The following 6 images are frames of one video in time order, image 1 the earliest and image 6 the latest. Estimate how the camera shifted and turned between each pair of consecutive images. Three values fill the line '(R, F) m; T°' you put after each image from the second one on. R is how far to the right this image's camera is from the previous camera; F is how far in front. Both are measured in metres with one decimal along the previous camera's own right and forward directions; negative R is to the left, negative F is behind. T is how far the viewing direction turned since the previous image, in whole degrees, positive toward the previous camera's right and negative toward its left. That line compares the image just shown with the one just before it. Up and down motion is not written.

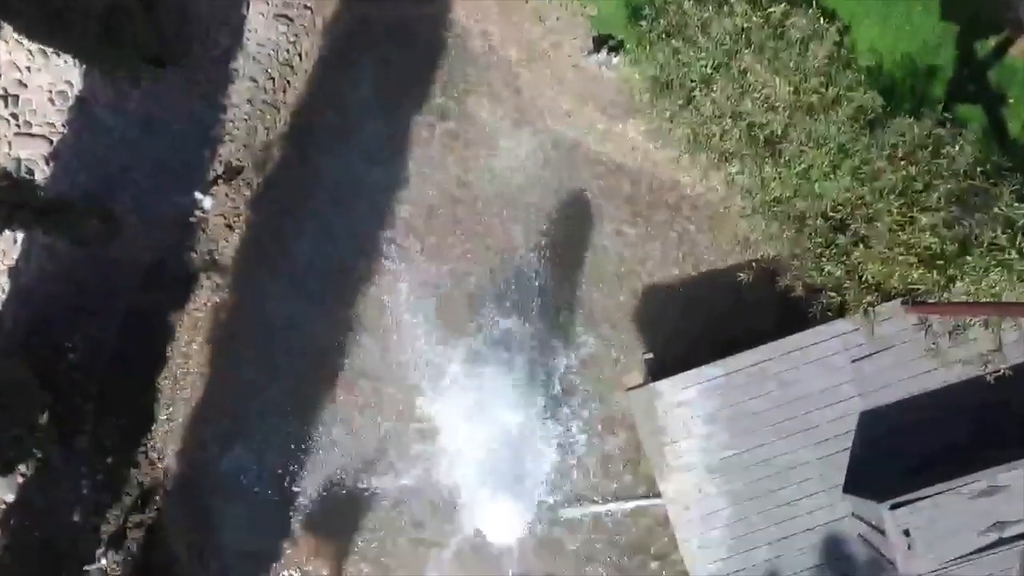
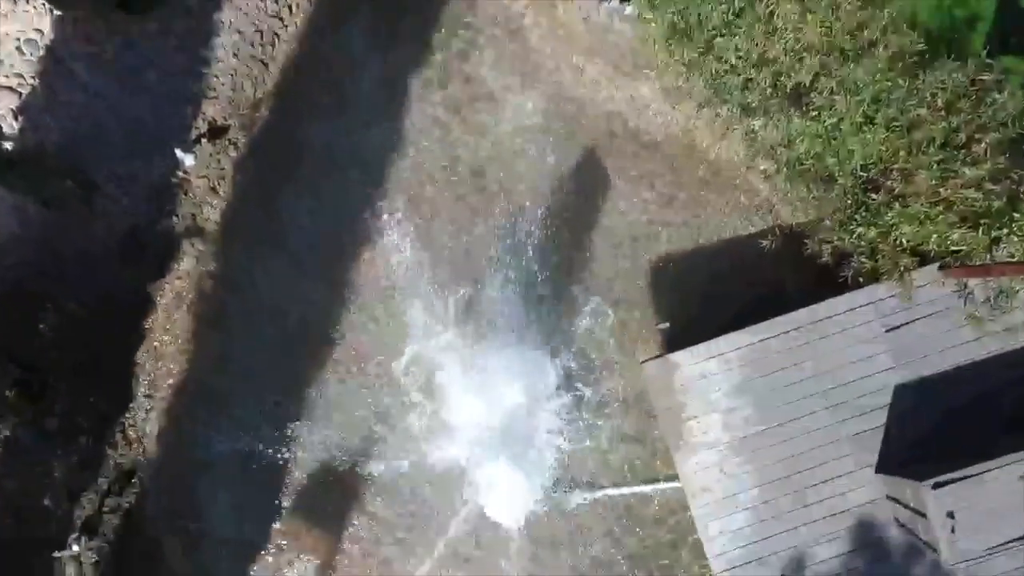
(0.0, +0.4) m; 0°
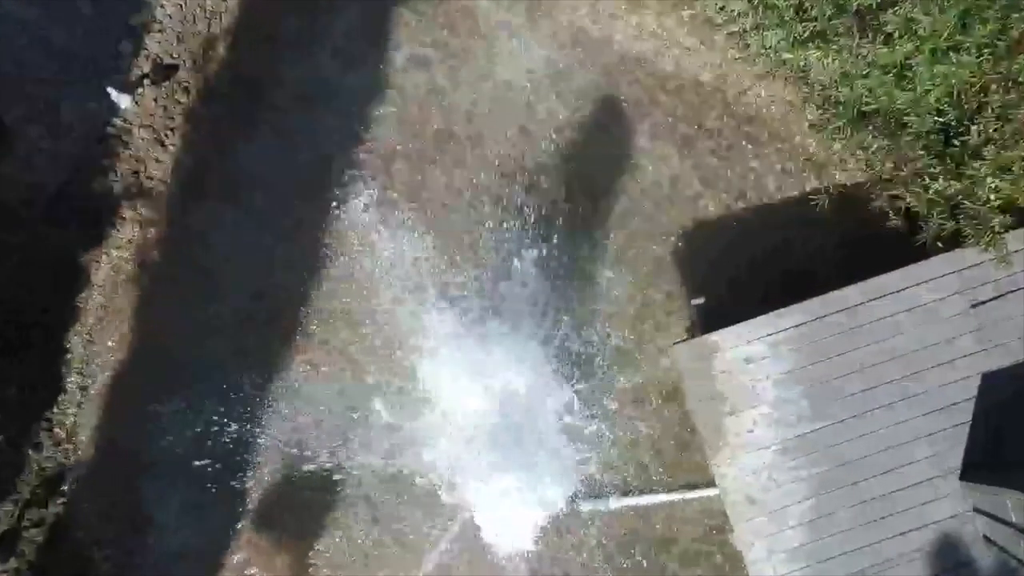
(0.0, +0.8) m; 0°
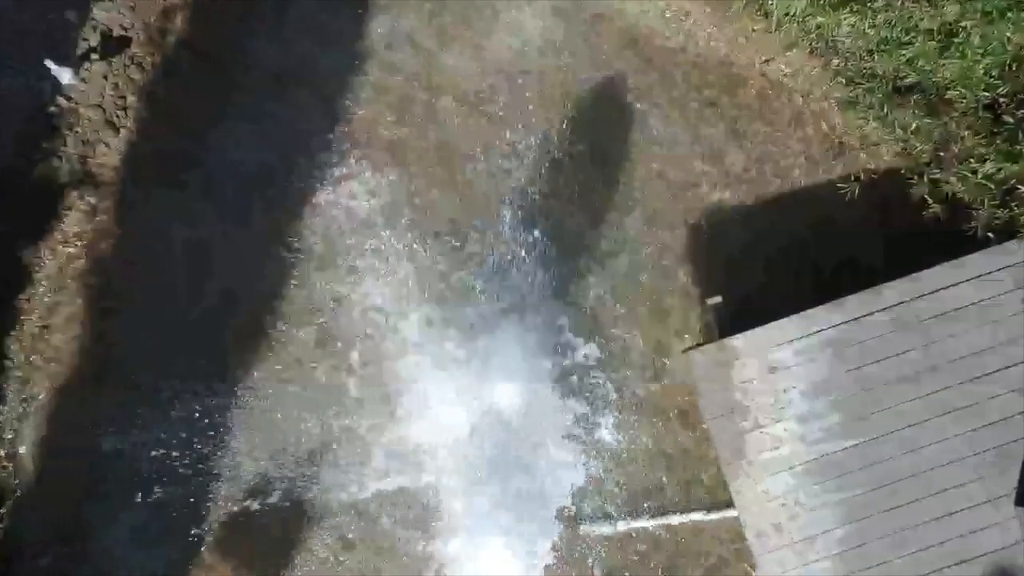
(0.0, +0.5) m; 0°
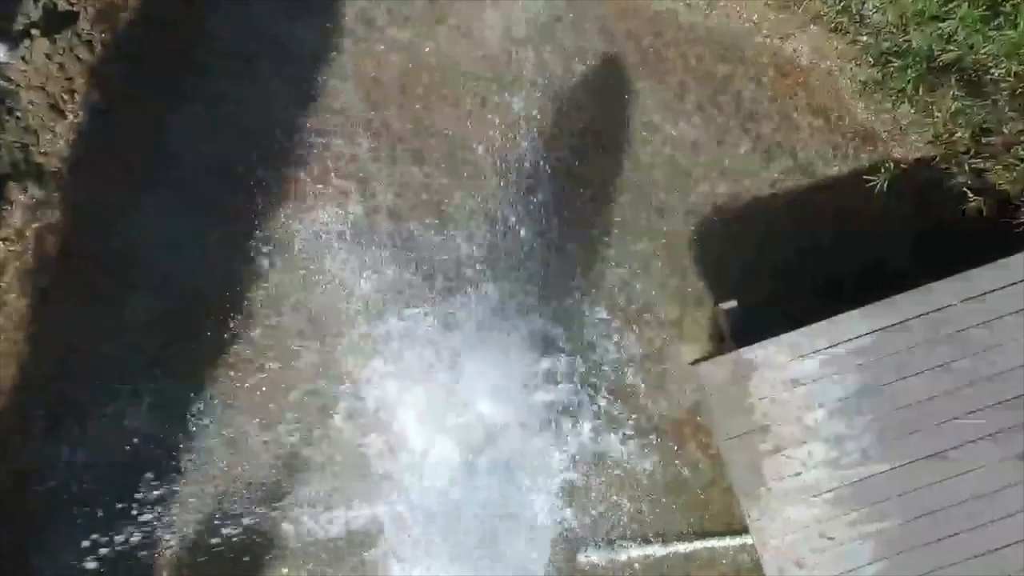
(+0.1, +0.4) m; 0°
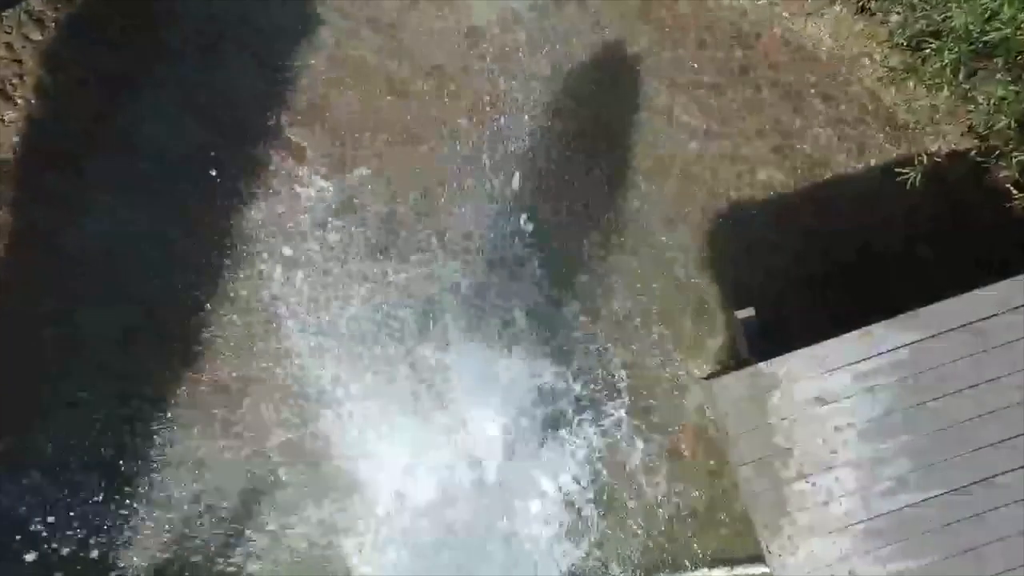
(0.0, +0.3) m; 0°
